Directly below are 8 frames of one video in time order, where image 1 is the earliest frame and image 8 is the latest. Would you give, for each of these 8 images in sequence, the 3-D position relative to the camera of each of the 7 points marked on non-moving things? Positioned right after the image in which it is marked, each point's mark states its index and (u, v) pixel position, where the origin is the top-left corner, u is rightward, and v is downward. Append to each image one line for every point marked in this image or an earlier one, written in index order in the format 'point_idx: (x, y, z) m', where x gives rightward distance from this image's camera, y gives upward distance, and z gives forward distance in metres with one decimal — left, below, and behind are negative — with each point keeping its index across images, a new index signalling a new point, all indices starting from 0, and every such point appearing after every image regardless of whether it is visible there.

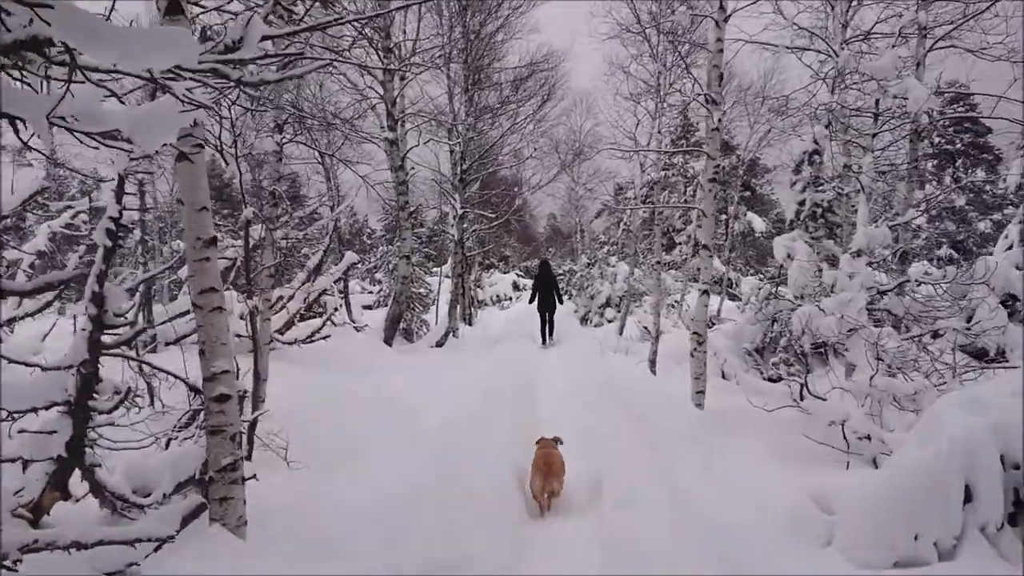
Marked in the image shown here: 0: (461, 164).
0: (-0.8, +1.8, +12.3) m
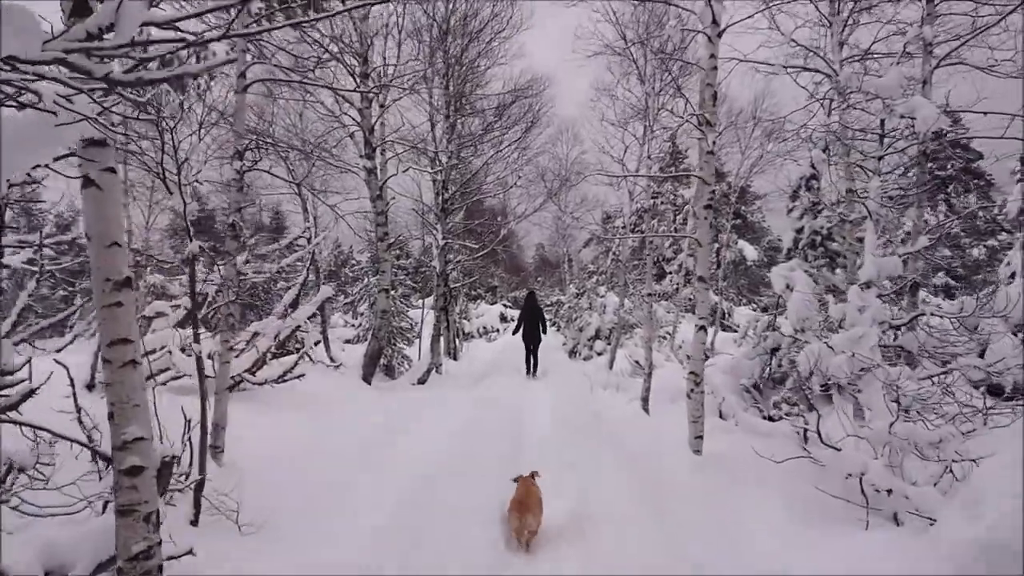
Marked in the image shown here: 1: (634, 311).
0: (-1.0, +1.4, +11.9) m
1: (+2.3, -0.5, +15.2) m
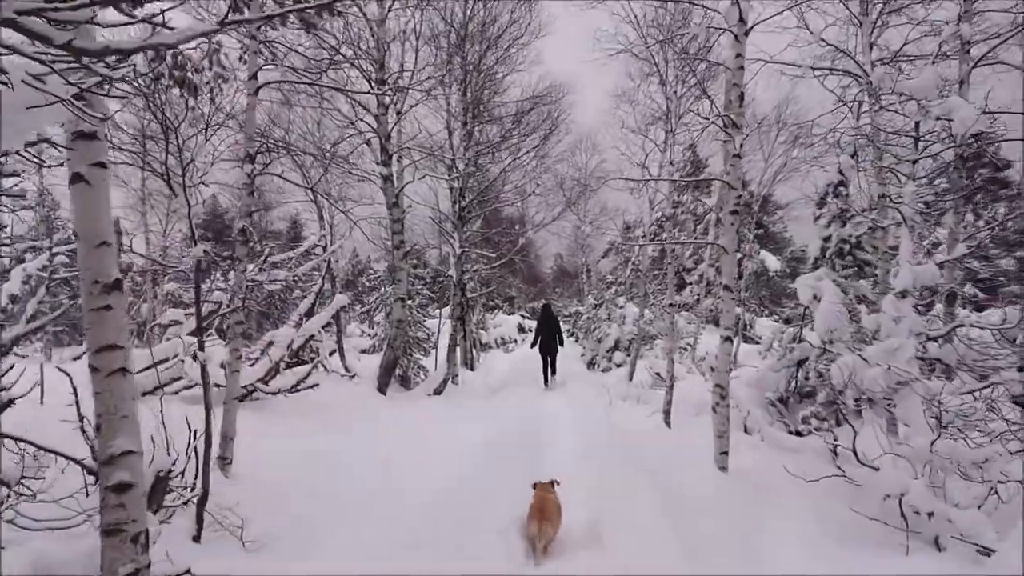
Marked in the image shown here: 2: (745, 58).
0: (-0.7, +1.2, +11.7) m
1: (+2.6, -0.6, +15.0) m
2: (+1.5, +1.5, +5.3) m
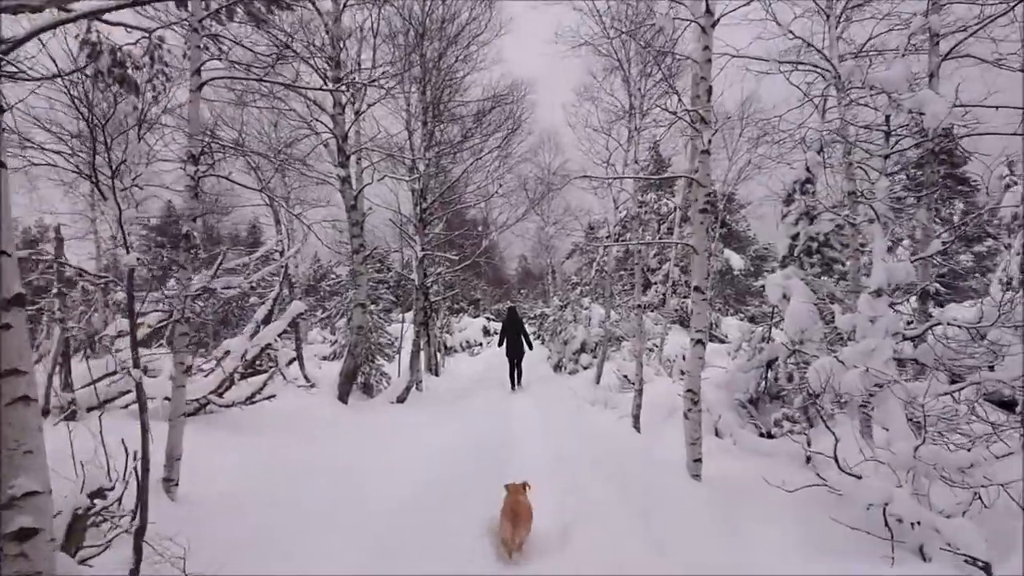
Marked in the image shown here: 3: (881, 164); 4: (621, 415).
0: (-1.3, +1.2, +11.4) m
1: (+2.0, -0.7, +14.8) m
2: (+1.3, +1.5, +5.2) m
3: (+2.3, +0.8, +5.2) m
4: (+1.4, -1.6, +10.5) m
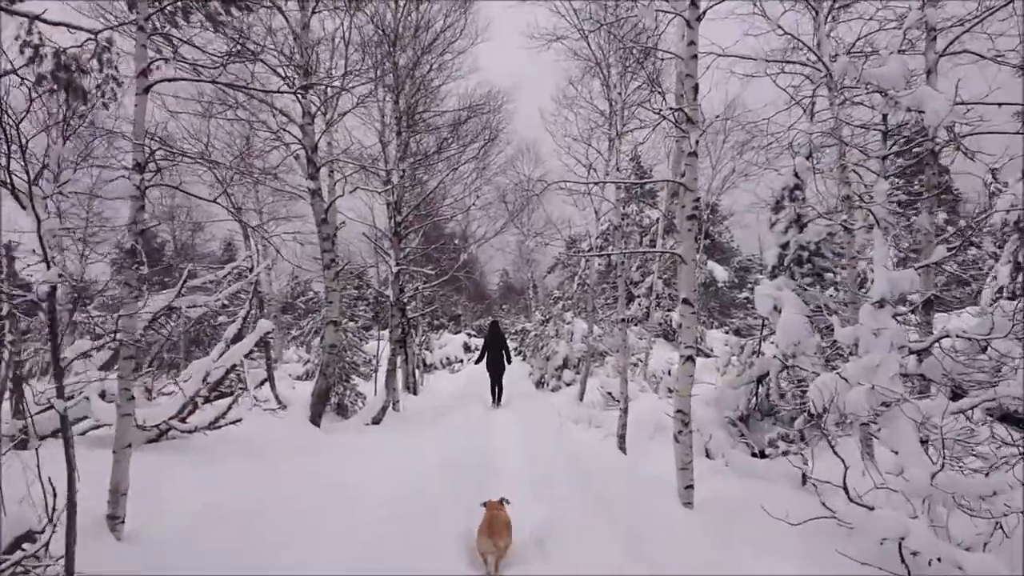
0: (-1.6, +1.0, +11.0) m
1: (+1.6, -0.9, +14.5) m
2: (+1.1, +1.4, +4.8) m
3: (+2.2, +0.7, +4.9) m
4: (+1.2, -1.8, +10.2) m
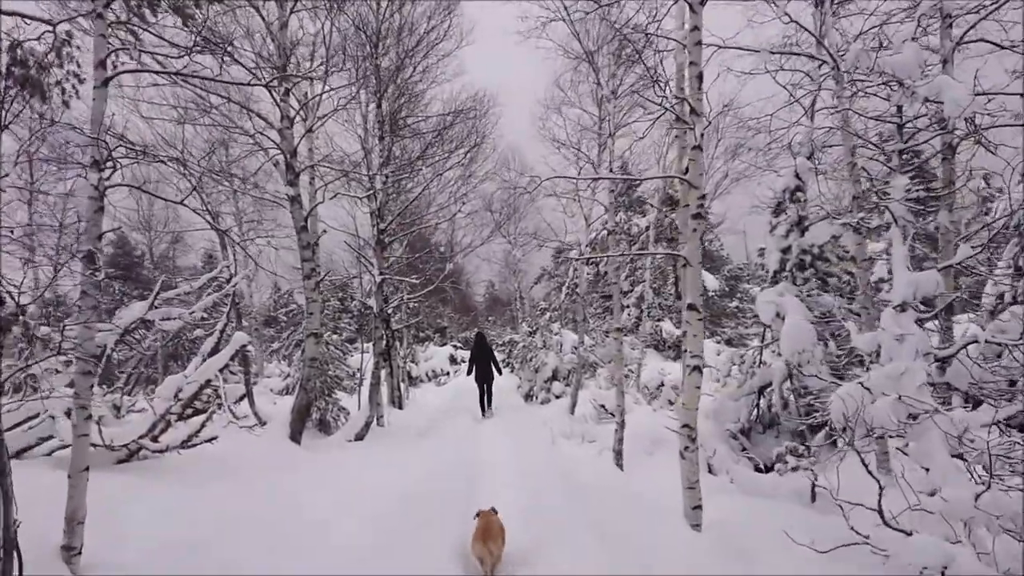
0: (-1.7, +0.8, +10.7) m
1: (+1.4, -1.1, +14.2) m
2: (+1.0, +1.4, +4.5) m
3: (+2.1, +0.7, +4.6) m
4: (+1.0, -1.9, +9.8) m
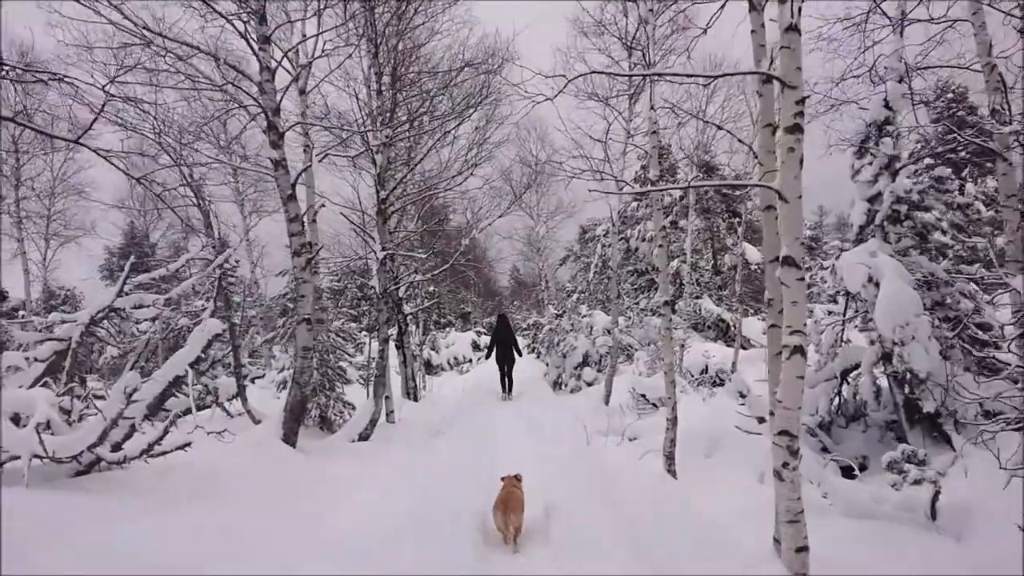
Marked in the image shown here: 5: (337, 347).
0: (-1.5, +1.1, +9.5) m
1: (+1.8, -0.7, +12.9) m
2: (+1.1, +1.6, +3.2) m
3: (+2.2, +0.9, +3.3) m
4: (+1.3, -1.6, +8.6) m
5: (-2.1, -0.7, +9.8) m
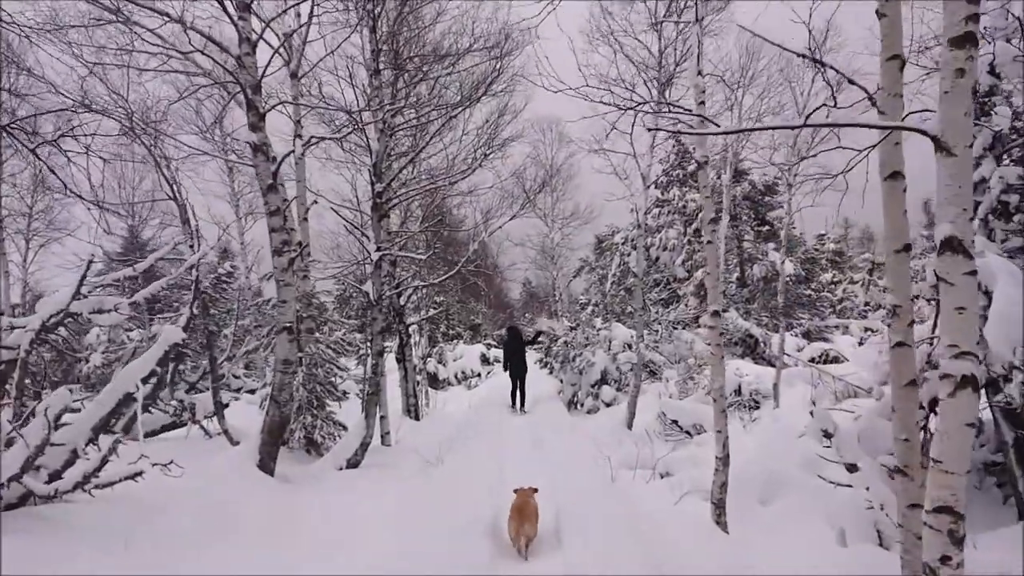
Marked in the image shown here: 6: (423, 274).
0: (-1.3, +1.0, +8.5) m
1: (+2.0, -0.8, +11.8) m
2: (+1.1, +1.6, +2.2) m
3: (+2.2, +0.9, +2.2) m
4: (+1.4, -1.7, +7.5) m
5: (-2.0, -0.8, +8.9) m
6: (-1.2, +0.2, +10.8) m
